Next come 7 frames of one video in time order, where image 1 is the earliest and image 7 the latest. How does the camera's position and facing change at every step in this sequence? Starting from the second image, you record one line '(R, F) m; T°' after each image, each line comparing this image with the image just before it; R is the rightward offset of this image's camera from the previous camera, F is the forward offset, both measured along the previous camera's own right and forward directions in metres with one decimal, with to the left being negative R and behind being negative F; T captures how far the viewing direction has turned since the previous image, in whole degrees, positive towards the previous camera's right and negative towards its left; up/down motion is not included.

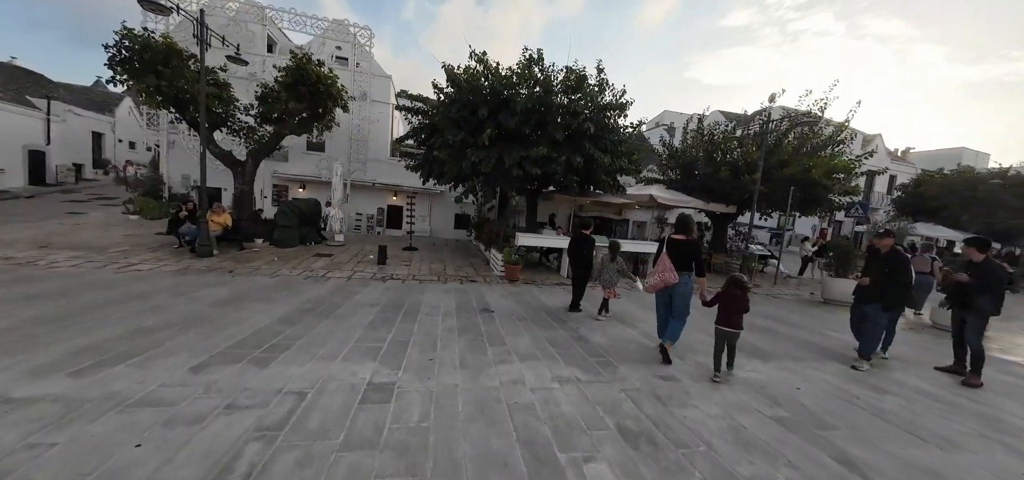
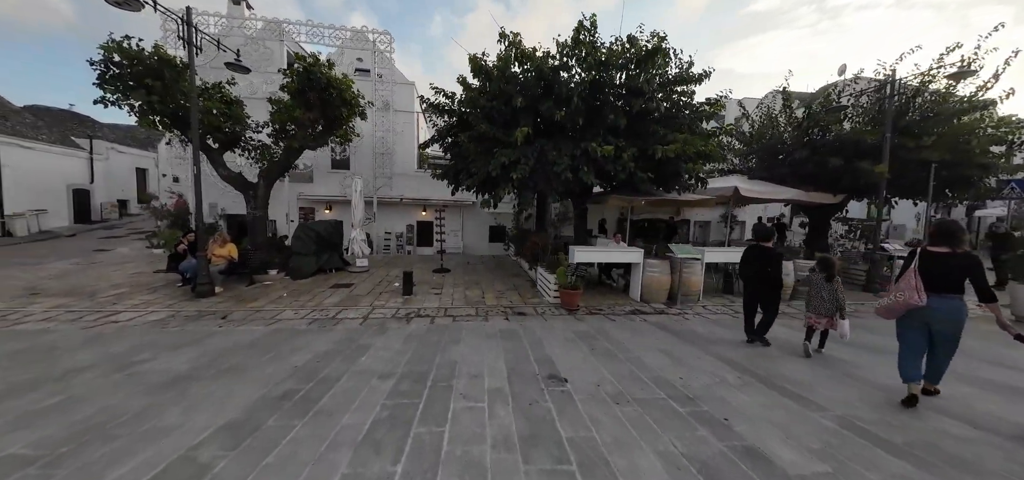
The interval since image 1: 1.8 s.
(-0.5, +2.0) m; -6°
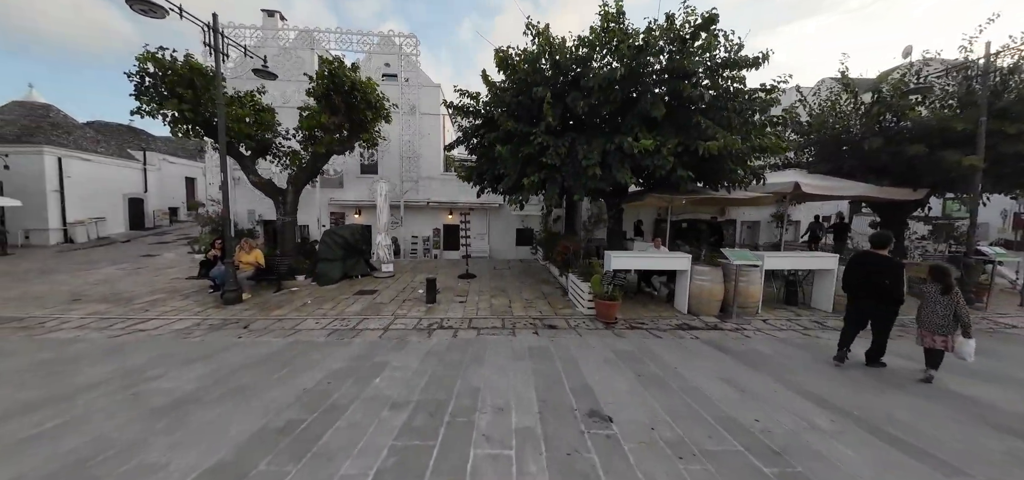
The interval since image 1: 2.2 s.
(0.0, +0.6) m; -5°
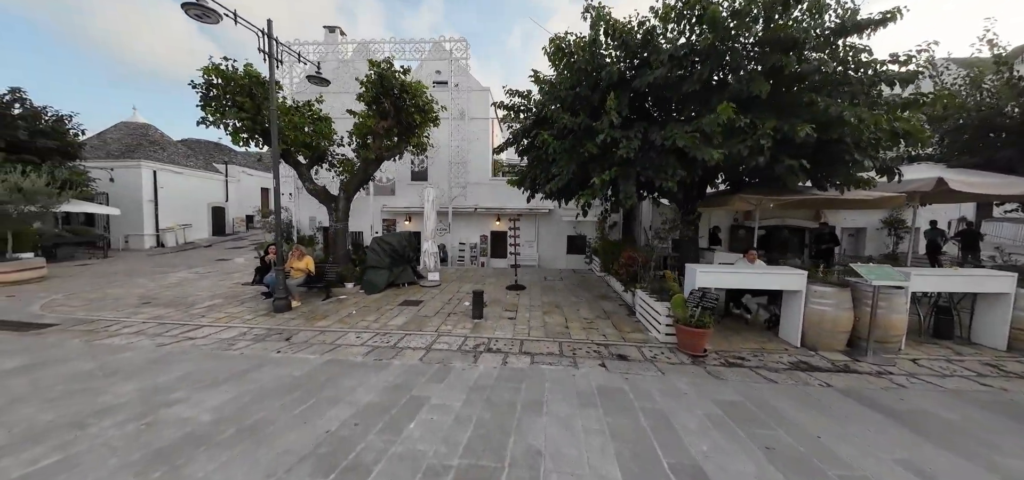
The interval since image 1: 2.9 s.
(-0.2, +0.9) m; -8°
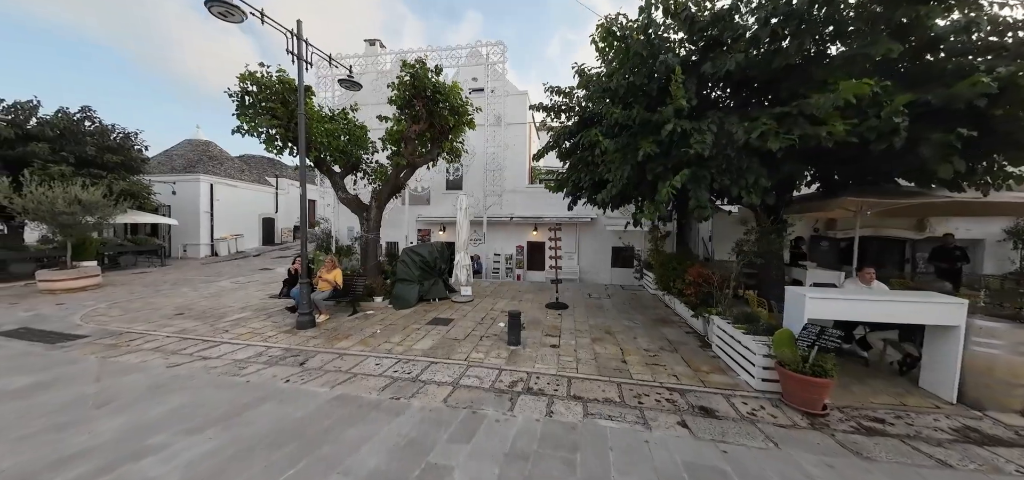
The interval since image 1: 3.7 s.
(-0.1, +0.9) m; -6°
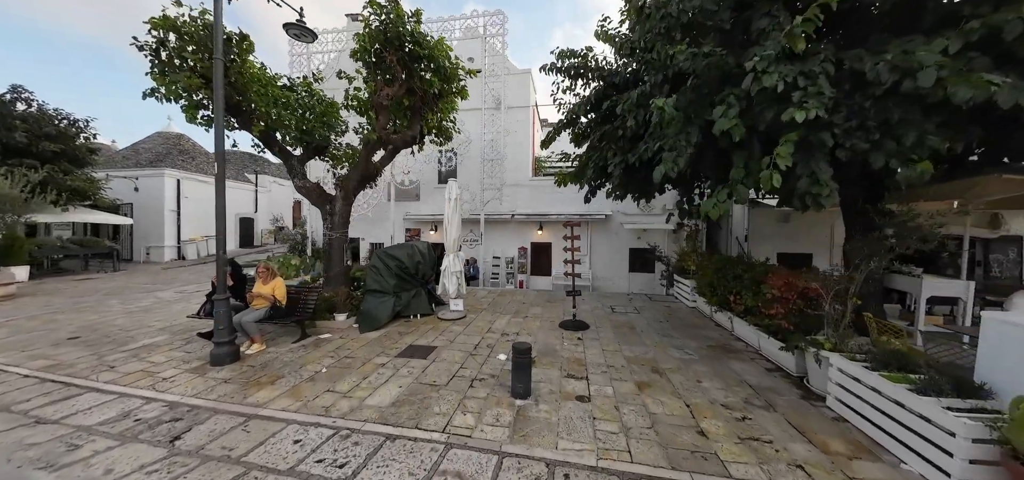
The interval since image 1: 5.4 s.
(-0.1, +1.9) m; 0°
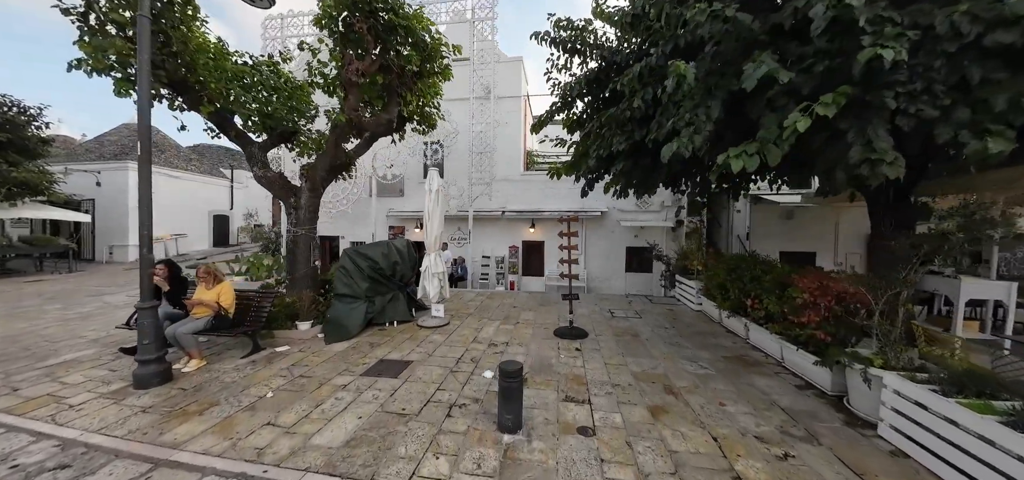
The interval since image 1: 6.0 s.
(0.0, +0.7) m; +1°
